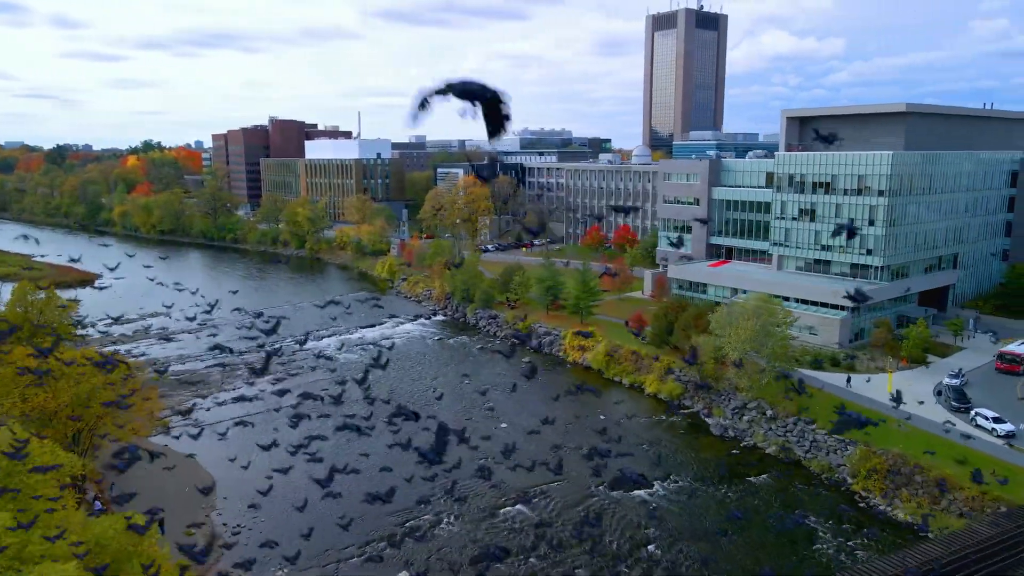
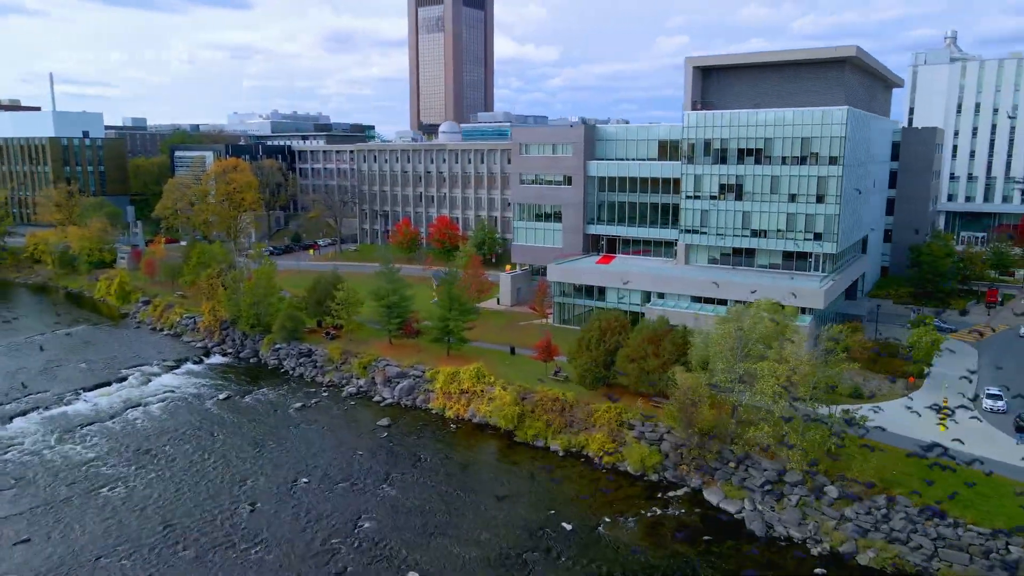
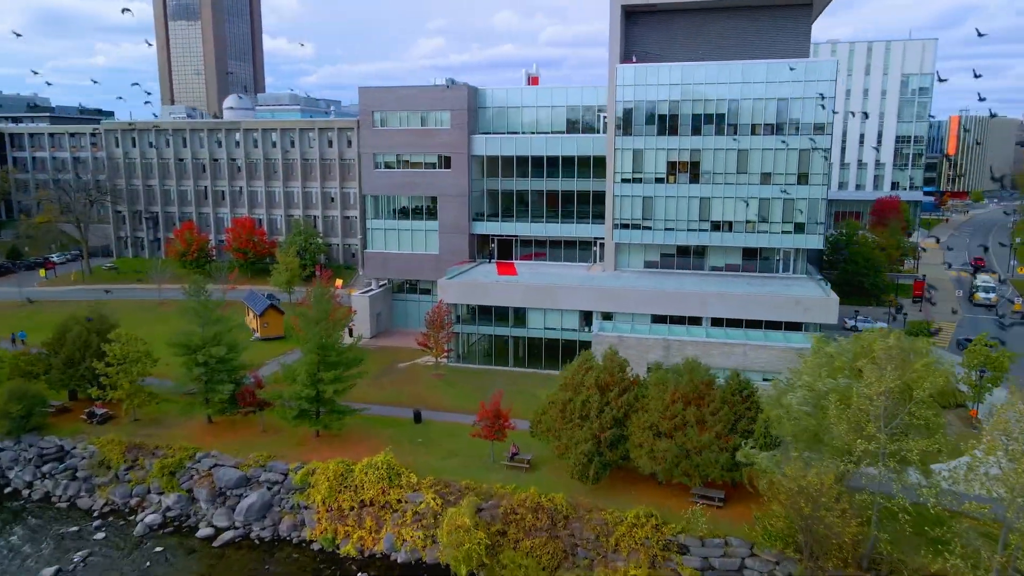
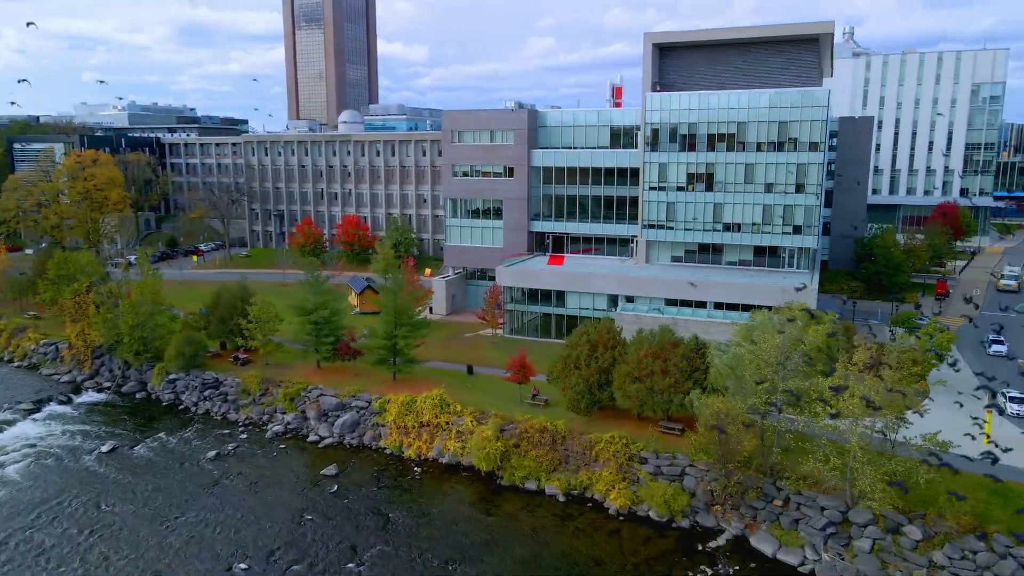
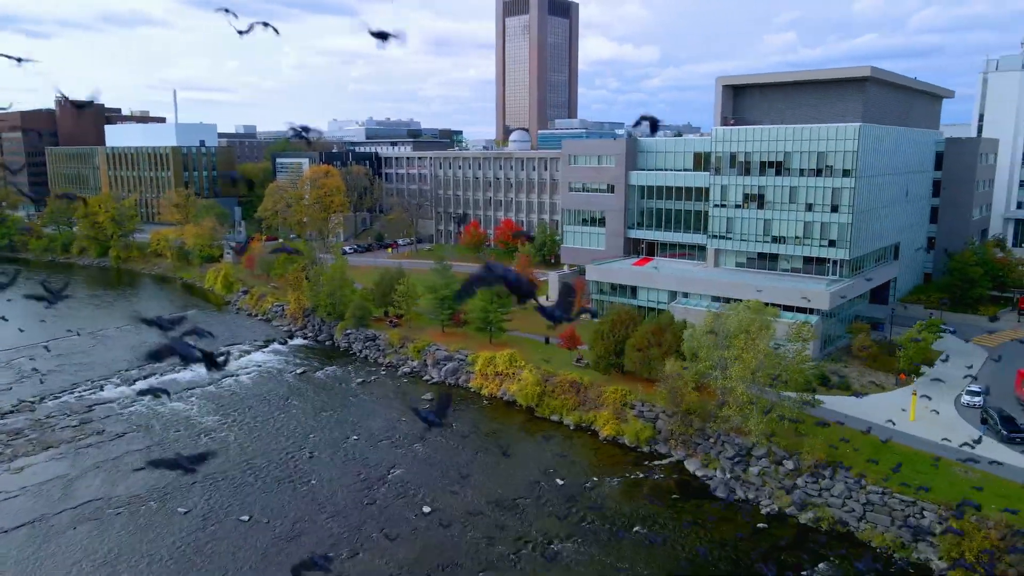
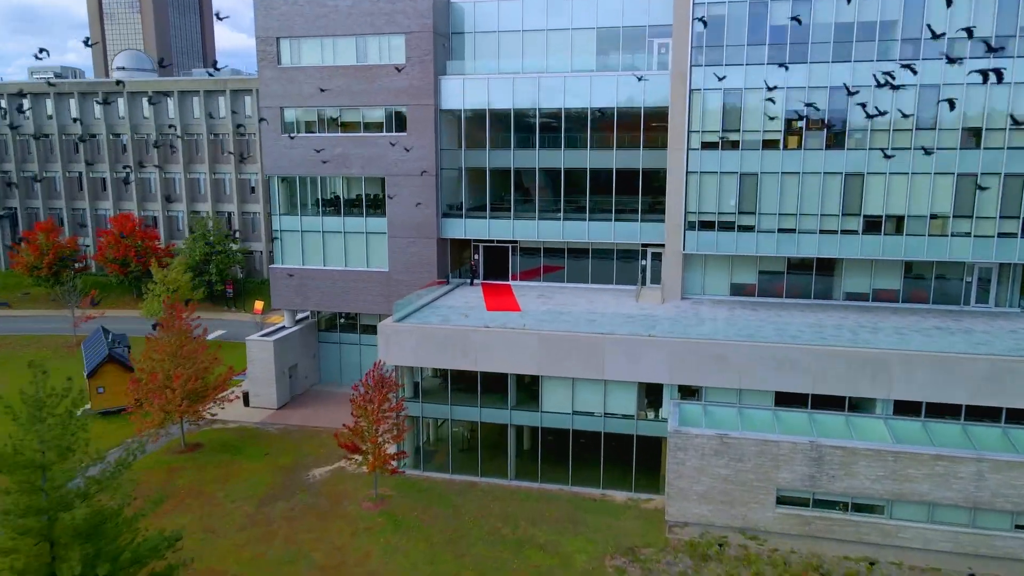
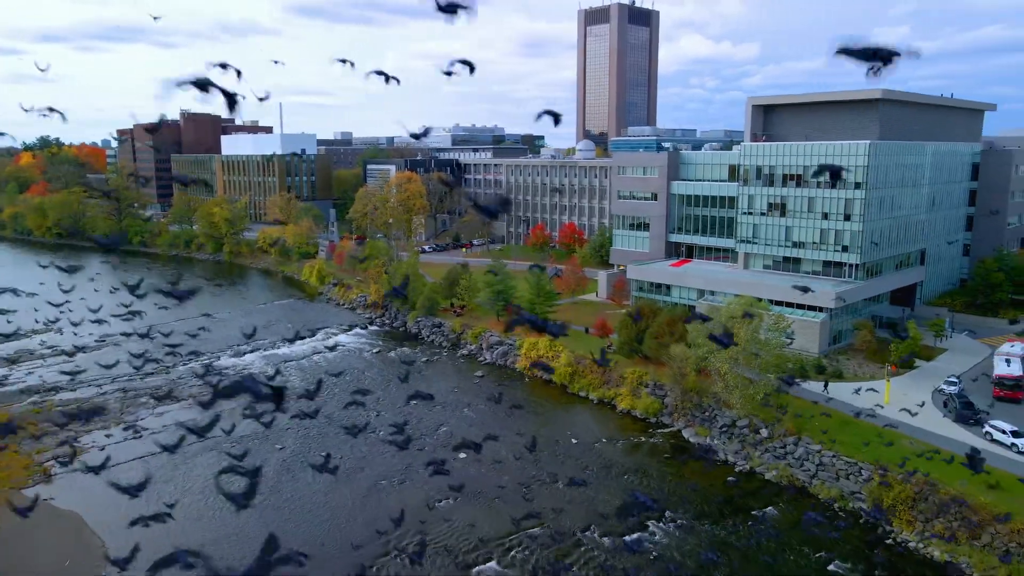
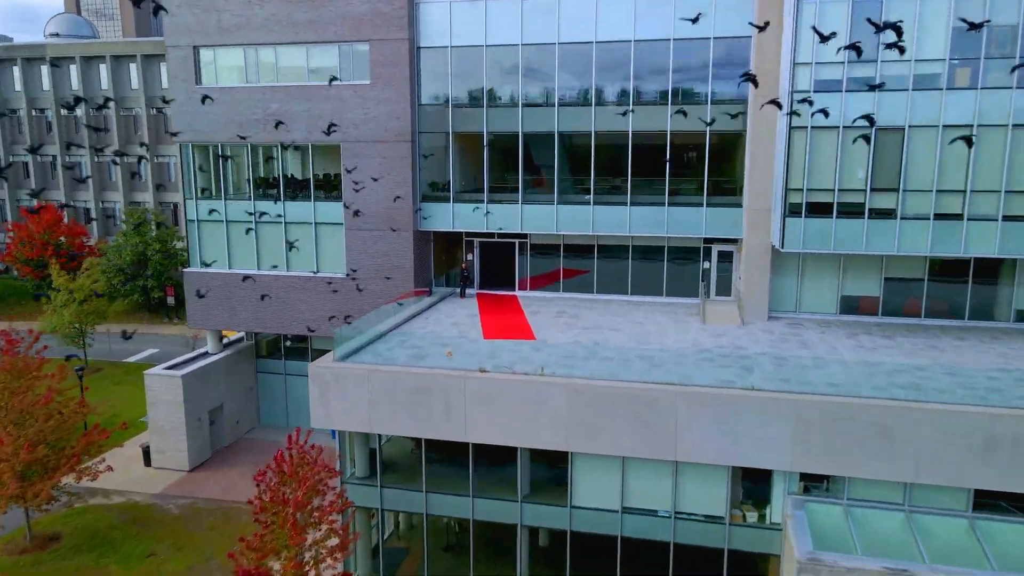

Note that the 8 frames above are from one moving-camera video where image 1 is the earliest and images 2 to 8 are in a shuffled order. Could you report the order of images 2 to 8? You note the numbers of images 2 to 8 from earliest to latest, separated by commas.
7, 5, 2, 4, 3, 6, 8
